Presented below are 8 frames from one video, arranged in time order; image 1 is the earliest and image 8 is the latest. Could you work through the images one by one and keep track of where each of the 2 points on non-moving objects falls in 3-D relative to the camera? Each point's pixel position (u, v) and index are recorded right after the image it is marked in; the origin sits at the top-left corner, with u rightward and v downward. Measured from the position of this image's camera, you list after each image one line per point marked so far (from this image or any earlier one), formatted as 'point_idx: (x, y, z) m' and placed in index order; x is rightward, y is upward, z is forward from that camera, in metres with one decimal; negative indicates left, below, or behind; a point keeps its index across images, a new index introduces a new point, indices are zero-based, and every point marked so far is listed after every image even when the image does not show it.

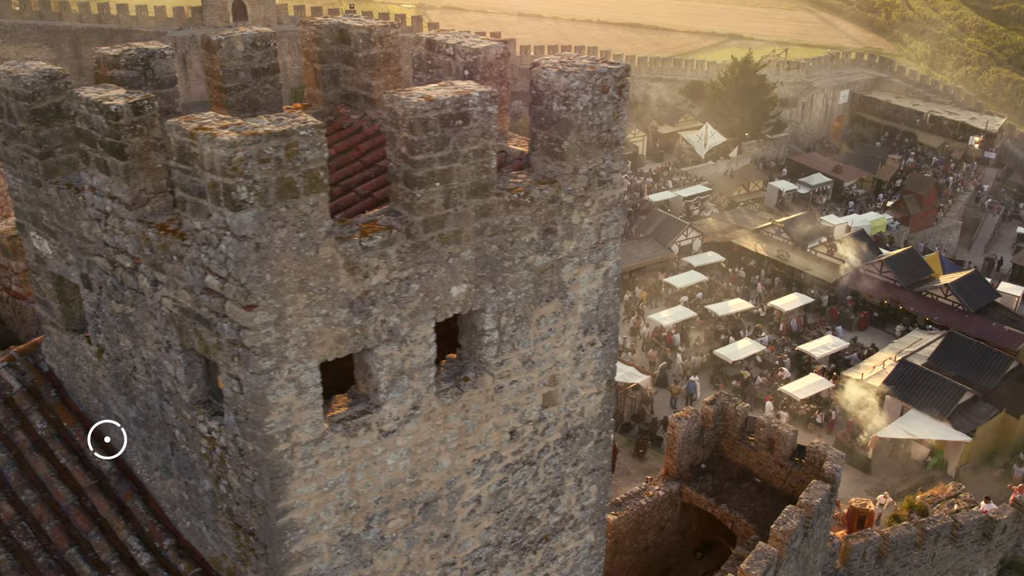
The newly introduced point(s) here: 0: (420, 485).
0: (-0.5, -1.0, +4.5) m
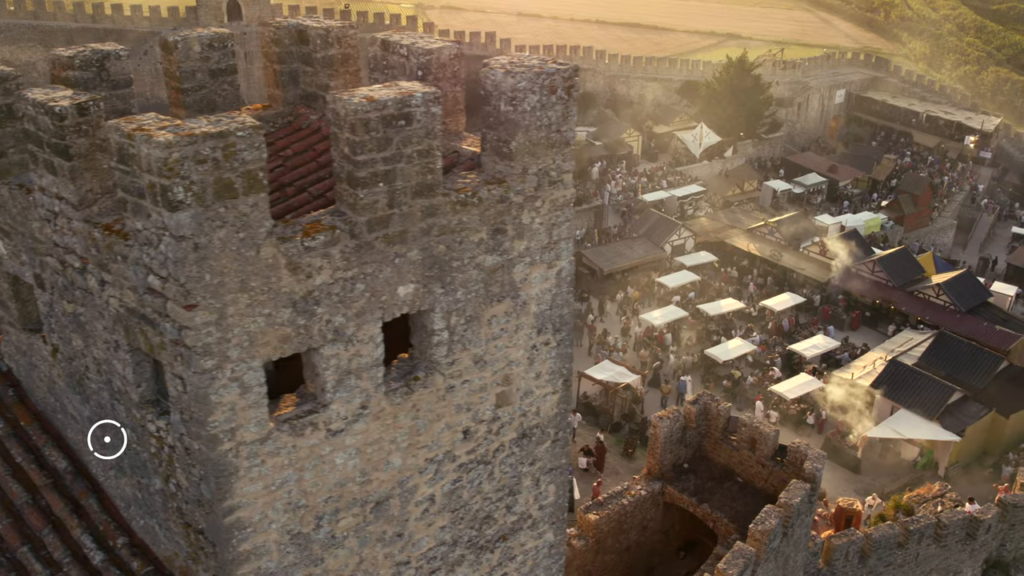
0: (-0.7, -1.0, +4.5) m
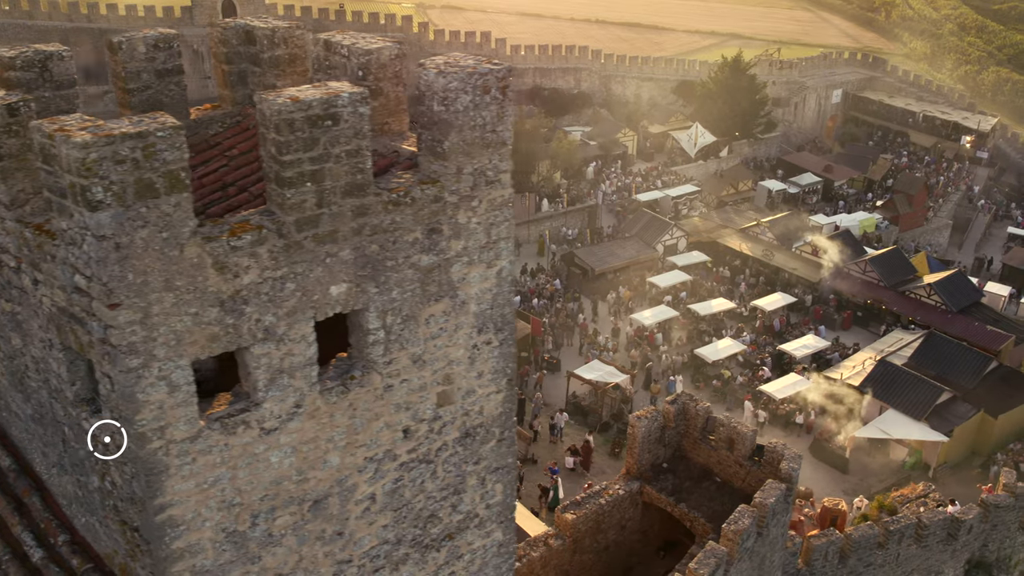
0: (-1.1, -1.0, +4.5) m
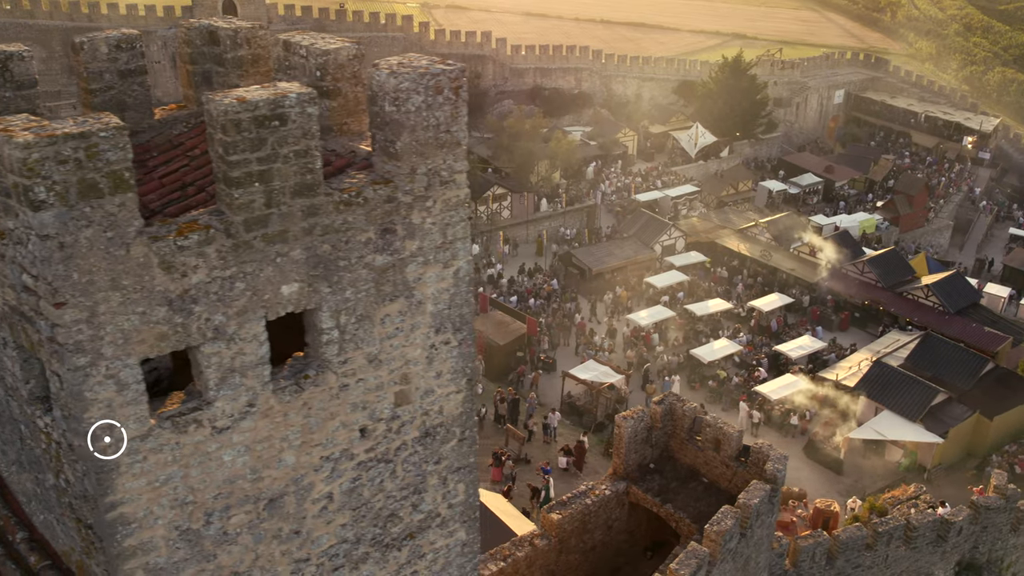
0: (-1.3, -1.0, +4.5) m
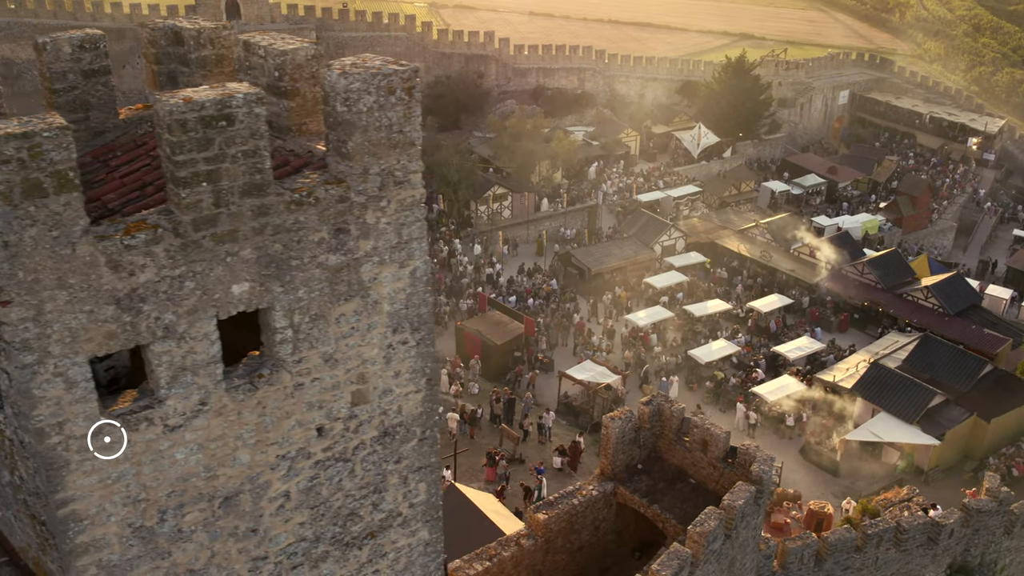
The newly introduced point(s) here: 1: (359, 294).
0: (-1.5, -1.0, +4.5) m
1: (-0.8, 0.0, +4.6) m
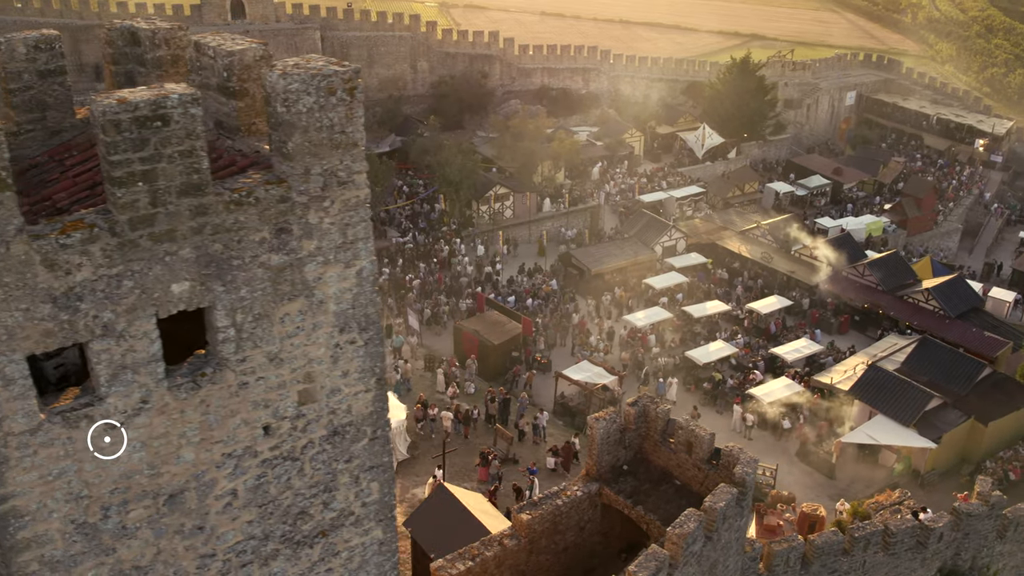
0: (-1.8, -1.0, +4.6) m
1: (-1.1, 0.0, +4.6) m
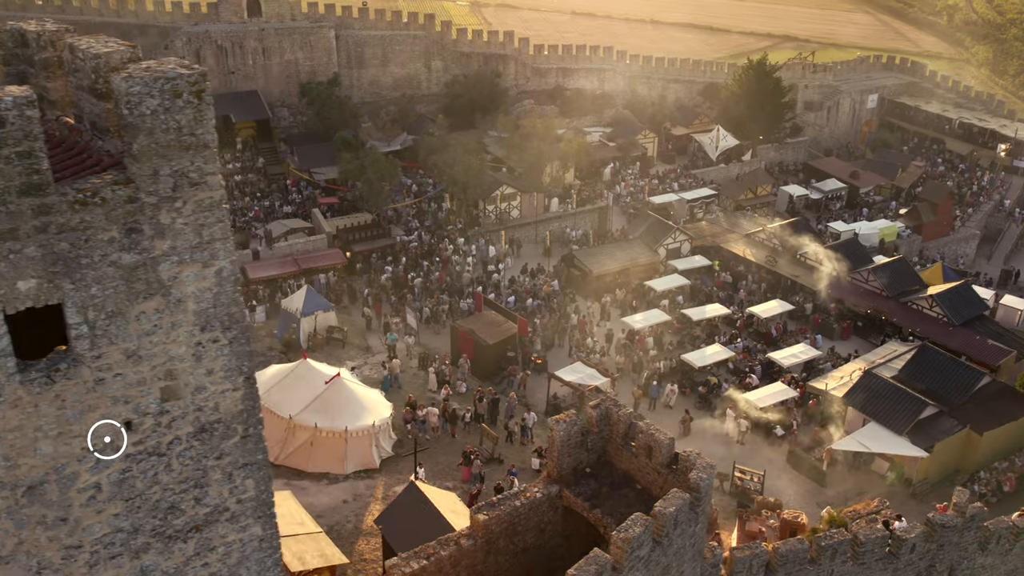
0: (-2.7, -1.0, +4.7) m
1: (-1.9, 0.0, +4.7) m
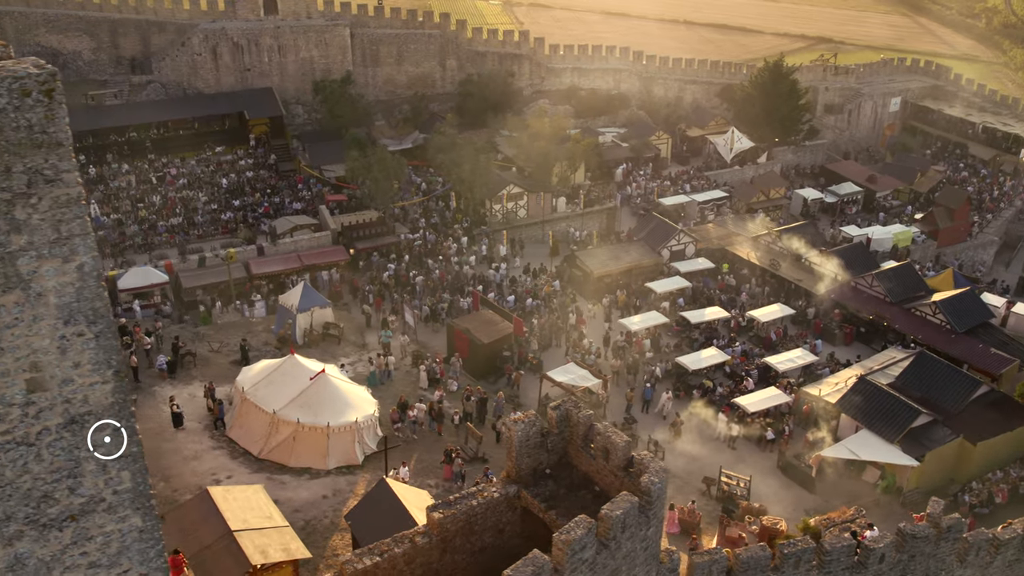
0: (-3.5, -0.9, +4.8) m
1: (-2.7, 0.0, +4.8) m
